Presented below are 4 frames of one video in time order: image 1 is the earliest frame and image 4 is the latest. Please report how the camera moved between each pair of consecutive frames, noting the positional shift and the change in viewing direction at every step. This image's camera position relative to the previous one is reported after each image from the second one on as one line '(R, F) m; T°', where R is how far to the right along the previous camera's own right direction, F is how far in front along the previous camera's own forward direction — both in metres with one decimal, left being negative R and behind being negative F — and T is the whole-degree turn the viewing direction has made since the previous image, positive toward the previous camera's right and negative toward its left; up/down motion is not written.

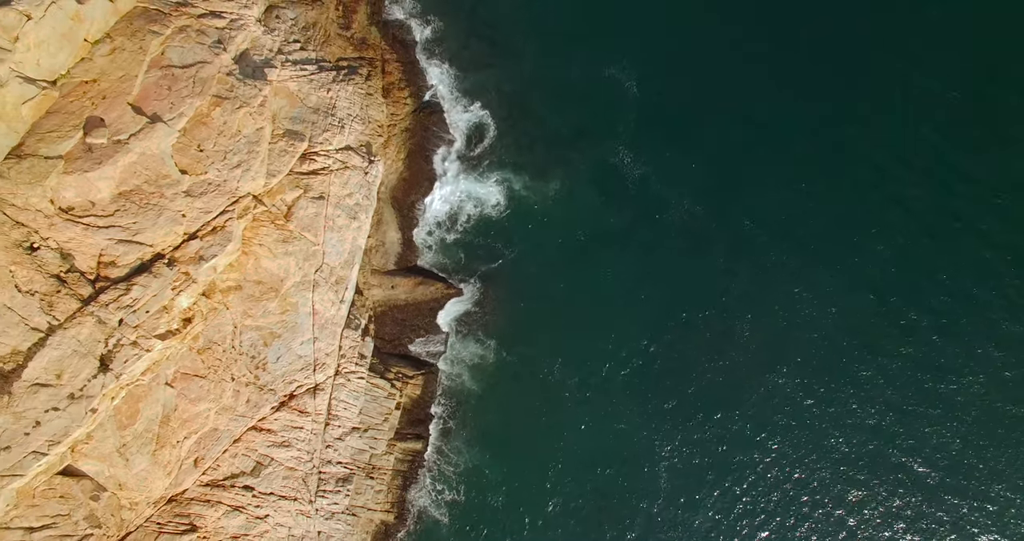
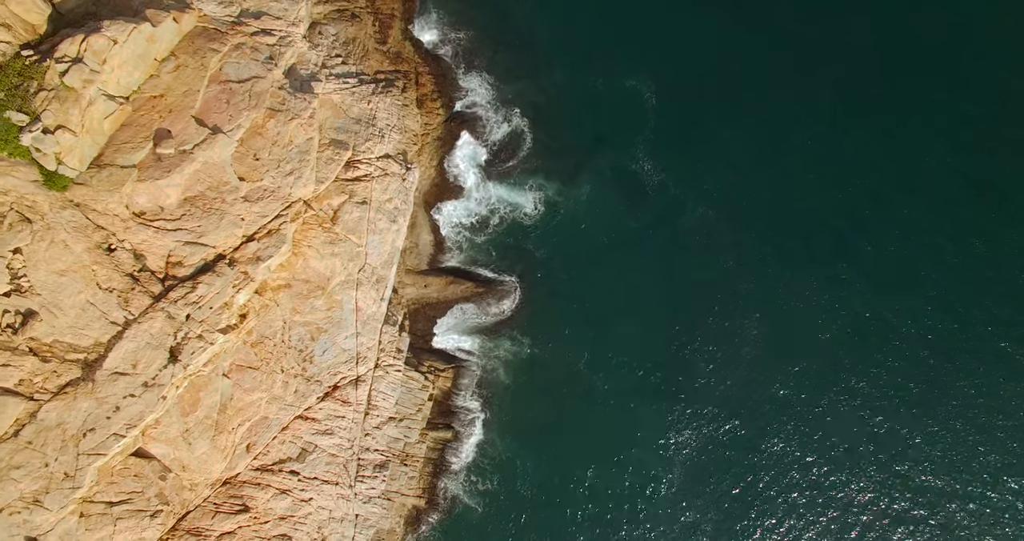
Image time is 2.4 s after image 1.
(-2.8, -3.2) m; +2°
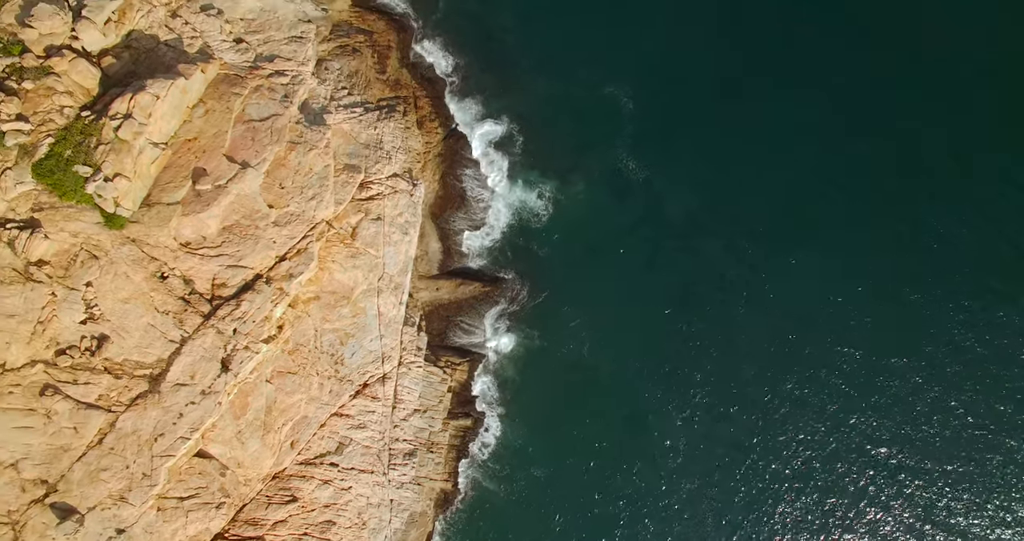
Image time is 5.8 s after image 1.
(-0.1, -4.7) m; 0°
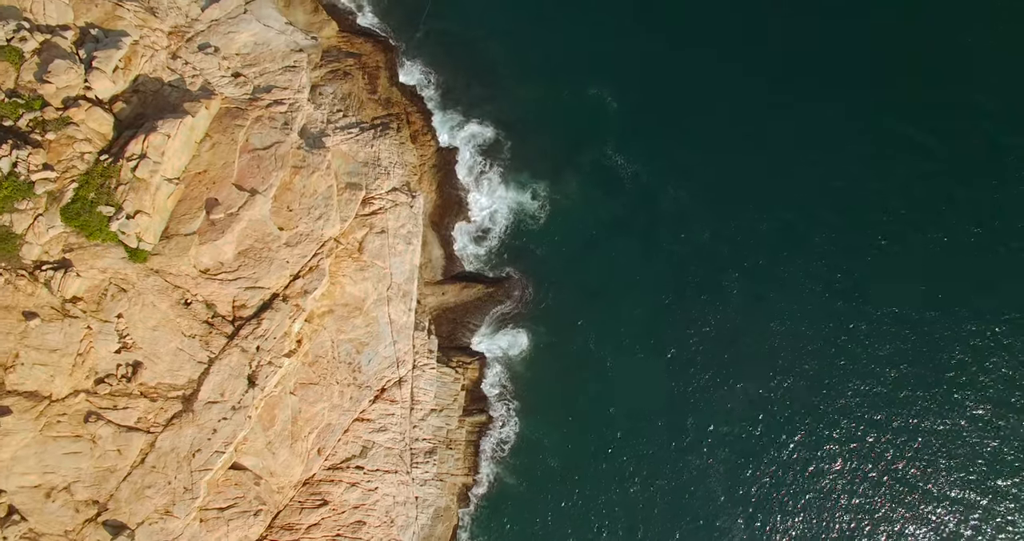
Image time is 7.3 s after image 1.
(+0.1, -2.5) m; 0°
